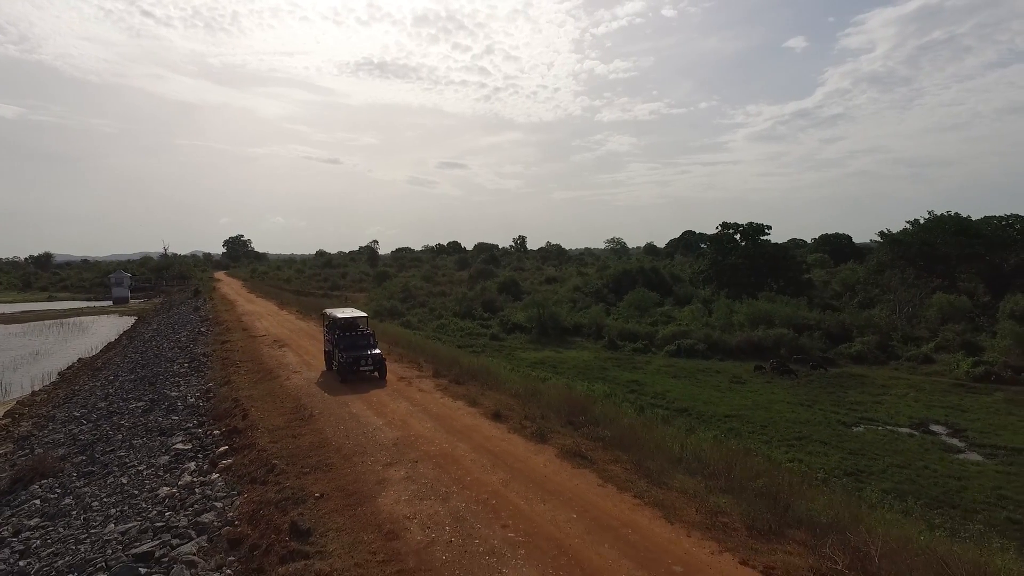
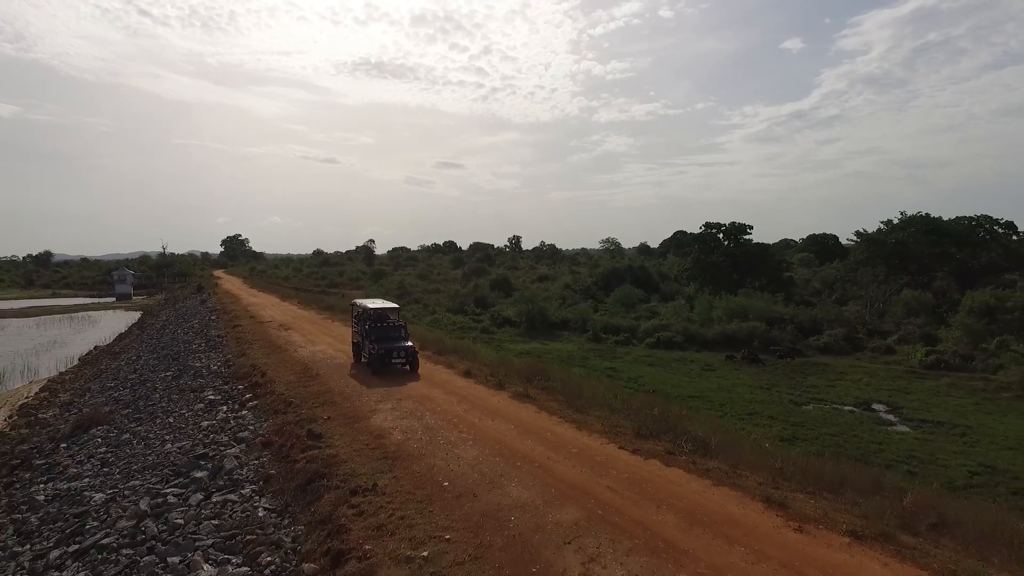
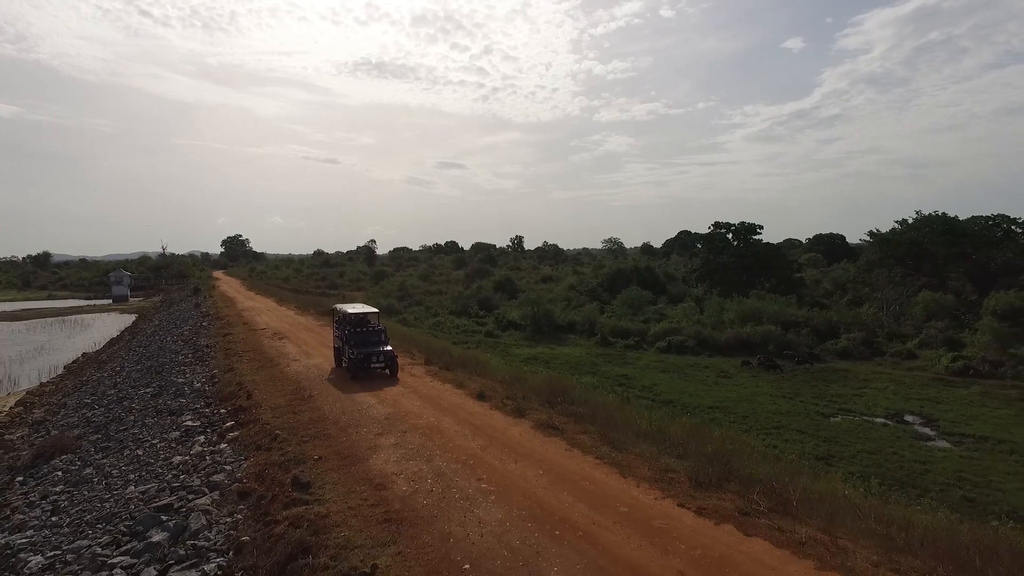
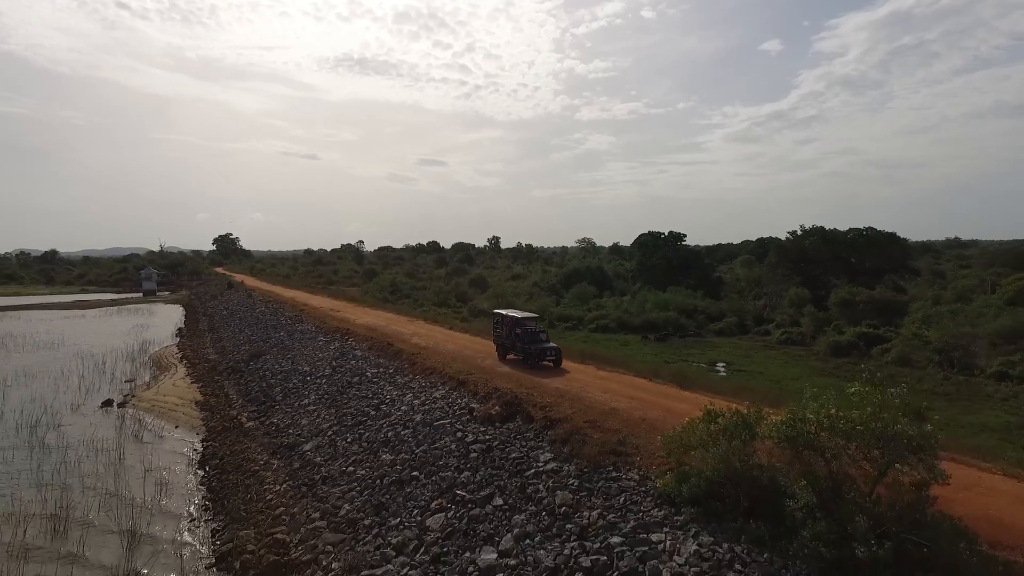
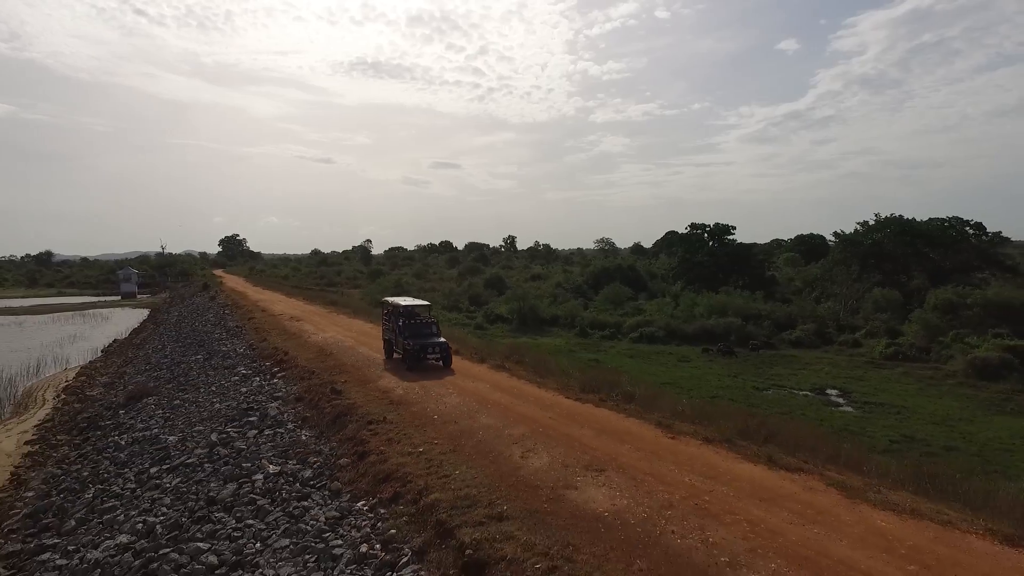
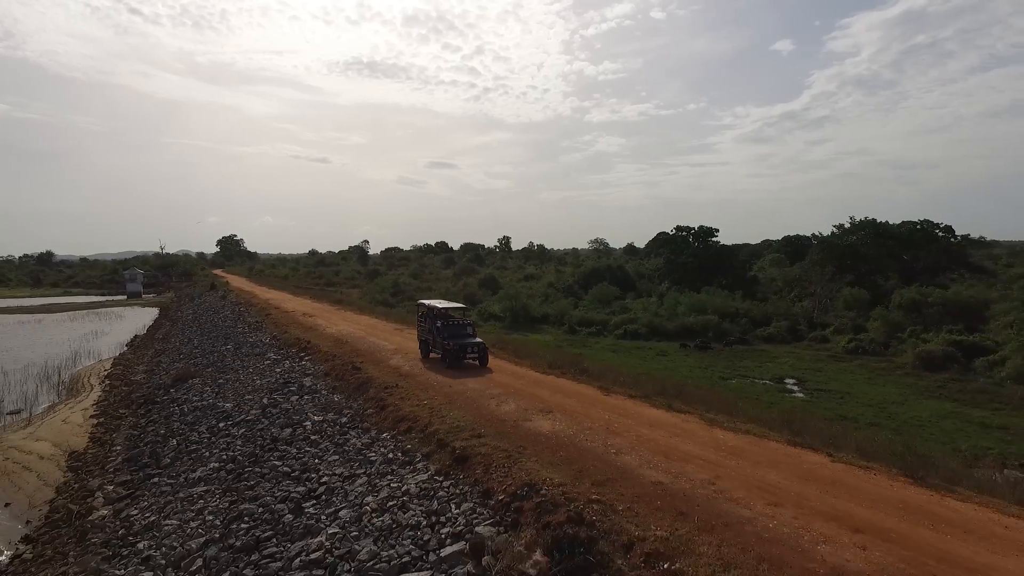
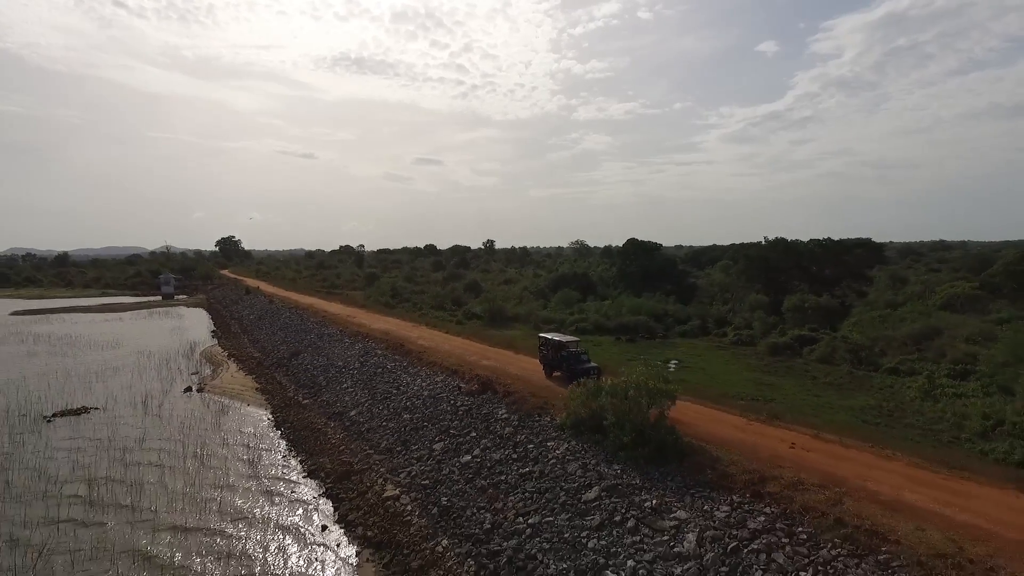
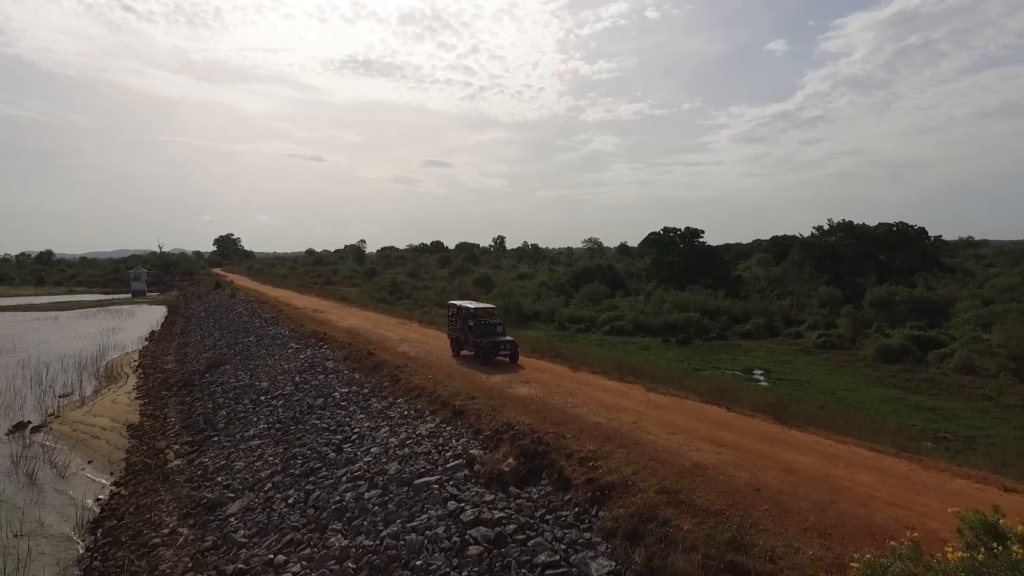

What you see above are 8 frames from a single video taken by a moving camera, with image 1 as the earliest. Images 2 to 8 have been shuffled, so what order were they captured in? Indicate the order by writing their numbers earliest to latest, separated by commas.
3, 2, 5, 6, 8, 4, 7
